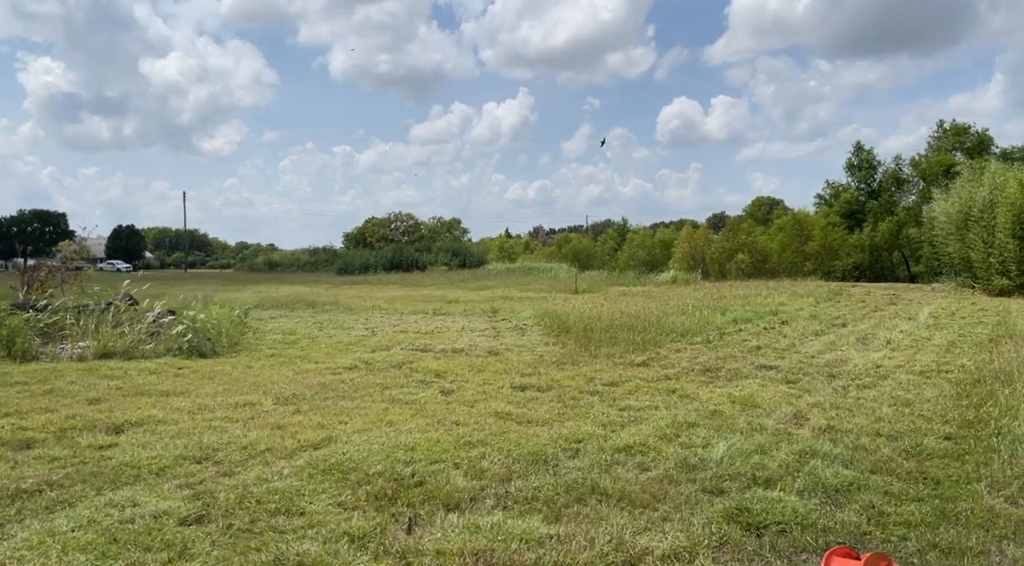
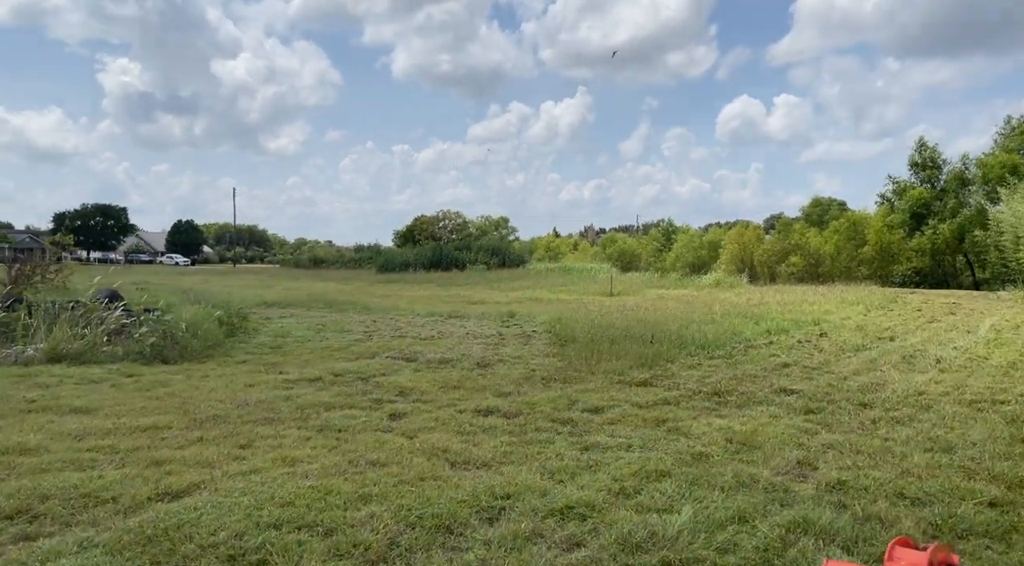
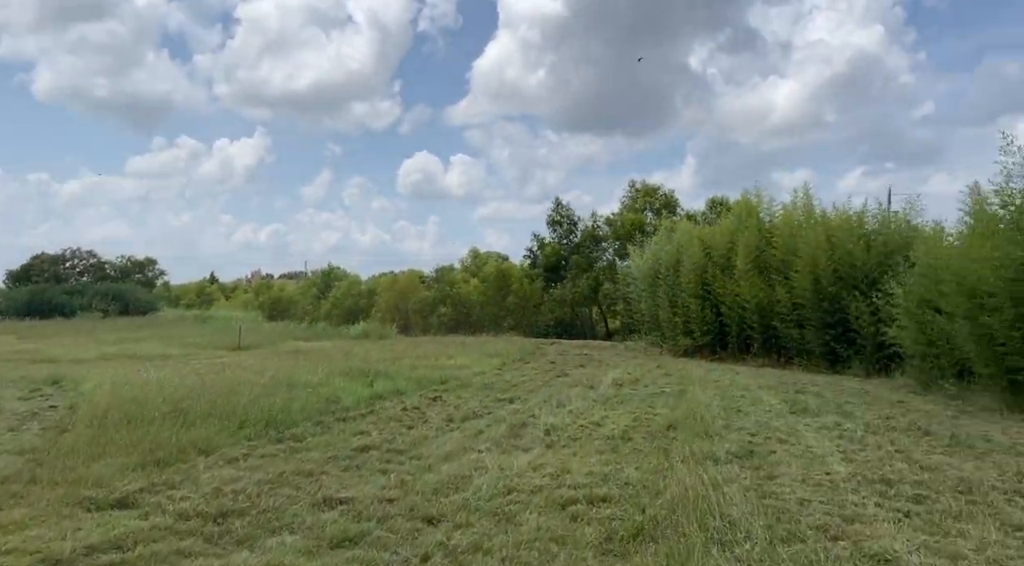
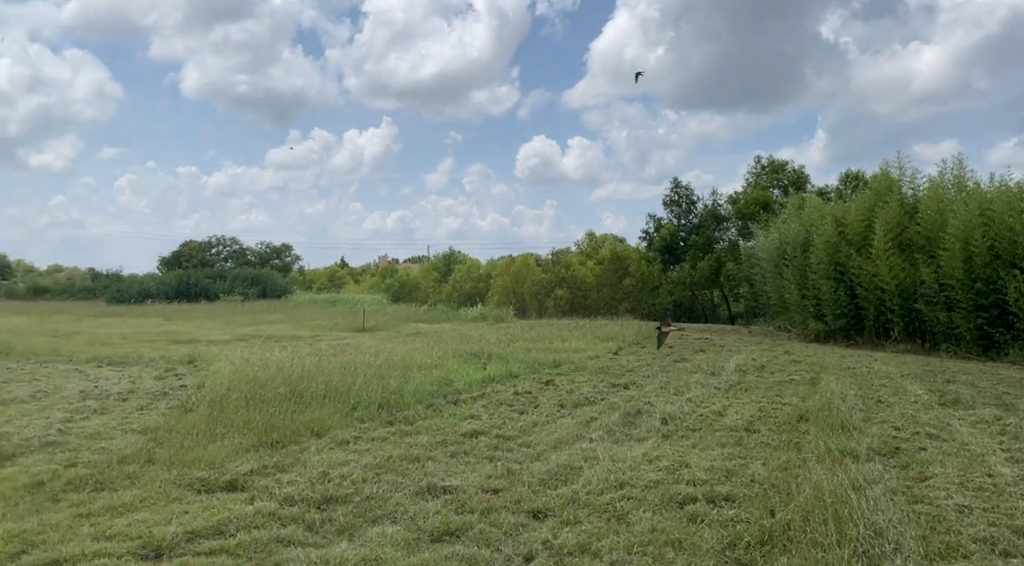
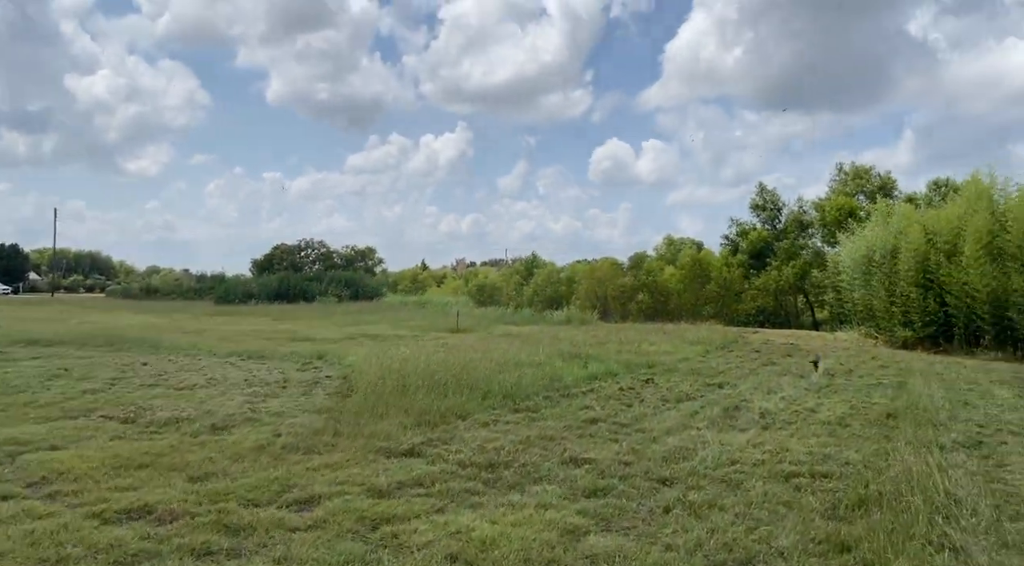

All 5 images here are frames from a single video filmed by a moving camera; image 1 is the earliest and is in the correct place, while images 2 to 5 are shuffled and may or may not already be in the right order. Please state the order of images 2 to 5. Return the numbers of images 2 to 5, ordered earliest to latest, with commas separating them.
2, 5, 3, 4
